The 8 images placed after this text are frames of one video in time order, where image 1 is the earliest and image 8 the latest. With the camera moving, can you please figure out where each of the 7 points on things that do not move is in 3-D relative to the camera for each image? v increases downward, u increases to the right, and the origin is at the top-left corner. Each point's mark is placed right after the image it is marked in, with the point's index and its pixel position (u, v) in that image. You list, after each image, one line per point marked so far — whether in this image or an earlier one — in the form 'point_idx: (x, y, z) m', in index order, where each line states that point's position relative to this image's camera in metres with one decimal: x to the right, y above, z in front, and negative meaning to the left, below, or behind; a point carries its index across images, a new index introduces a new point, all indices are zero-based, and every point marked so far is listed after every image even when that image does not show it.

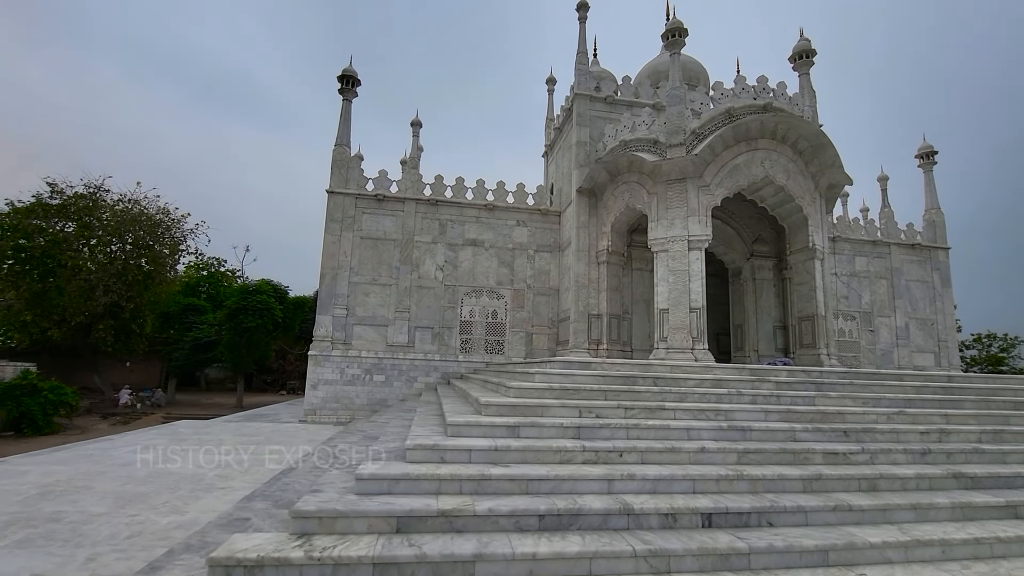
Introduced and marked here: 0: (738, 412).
0: (+2.1, -1.2, +4.5) m
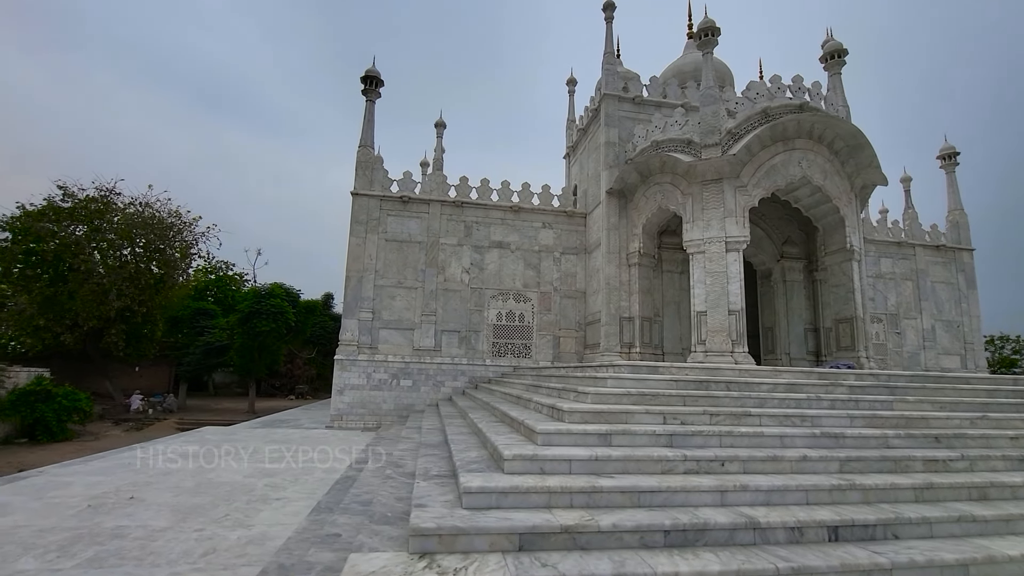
0: (+2.8, -1.2, +4.4) m
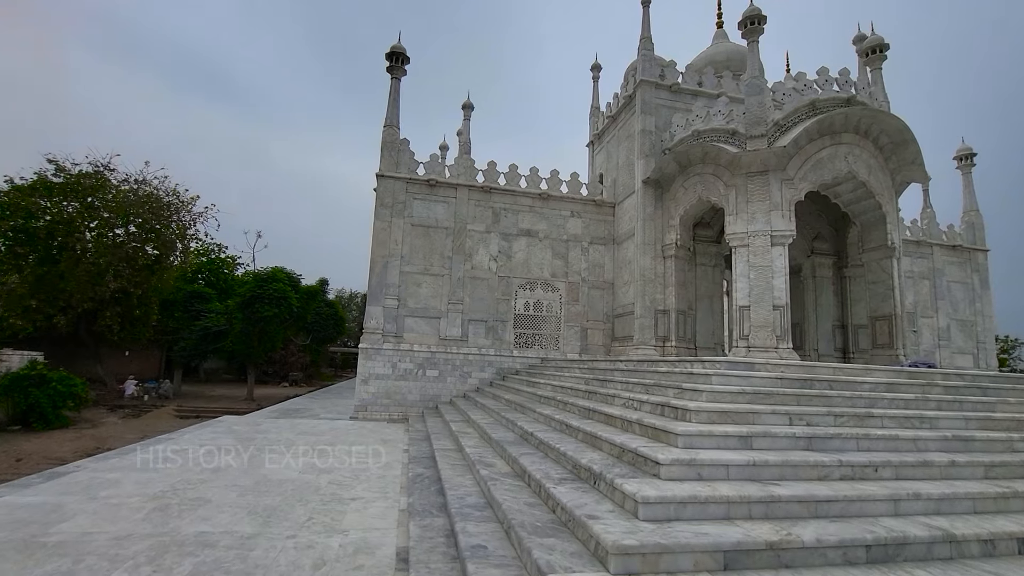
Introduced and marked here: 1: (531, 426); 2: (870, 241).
0: (+3.7, -1.1, +4.2) m
1: (+0.2, -1.5, +5.2) m
2: (+7.4, +1.0, +10.1) m
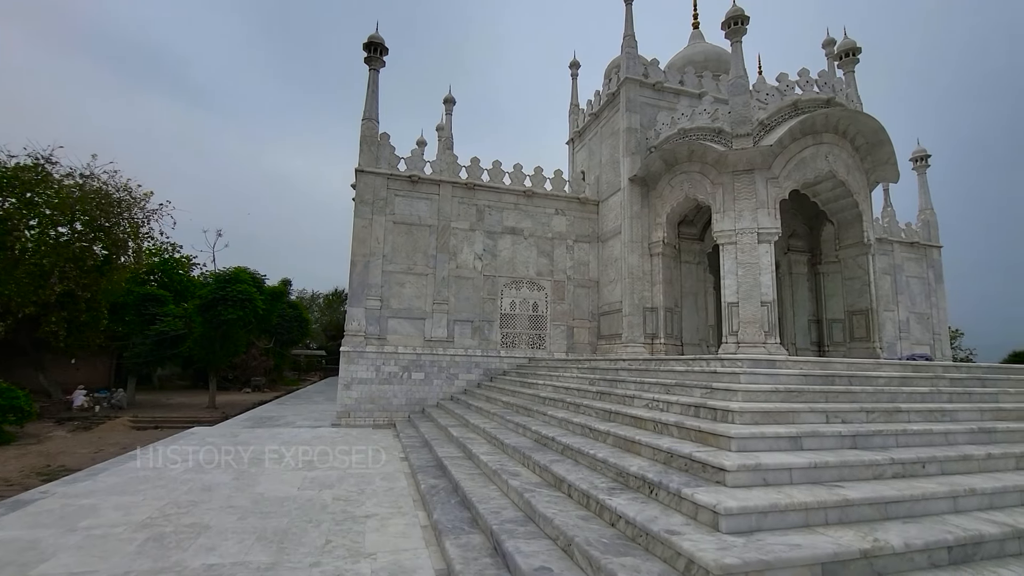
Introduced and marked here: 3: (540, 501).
0: (+3.9, -1.1, +4.3) m
1: (+0.4, -1.5, +5.0) m
2: (+7.1, +1.1, +10.4) m
3: (+0.2, -1.5, +3.5) m
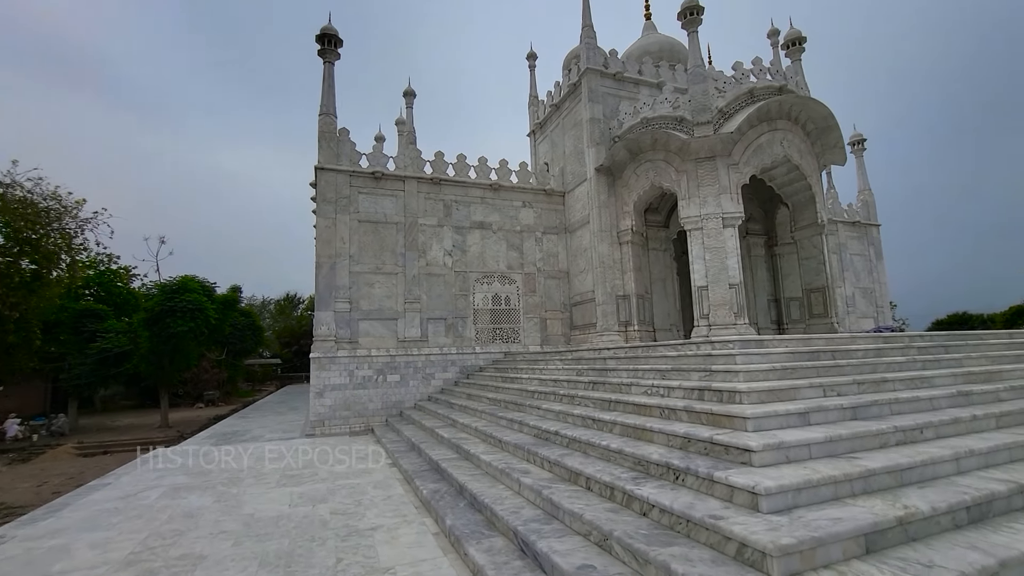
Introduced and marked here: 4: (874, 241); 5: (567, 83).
0: (+4.0, -0.8, +4.6) m
1: (+0.4, -1.4, +5.0) m
2: (+6.4, +1.5, +10.9) m
3: (+0.3, -1.5, +3.4) m
4: (+11.7, +1.5, +15.8) m
5: (+1.3, +4.9, +11.8) m
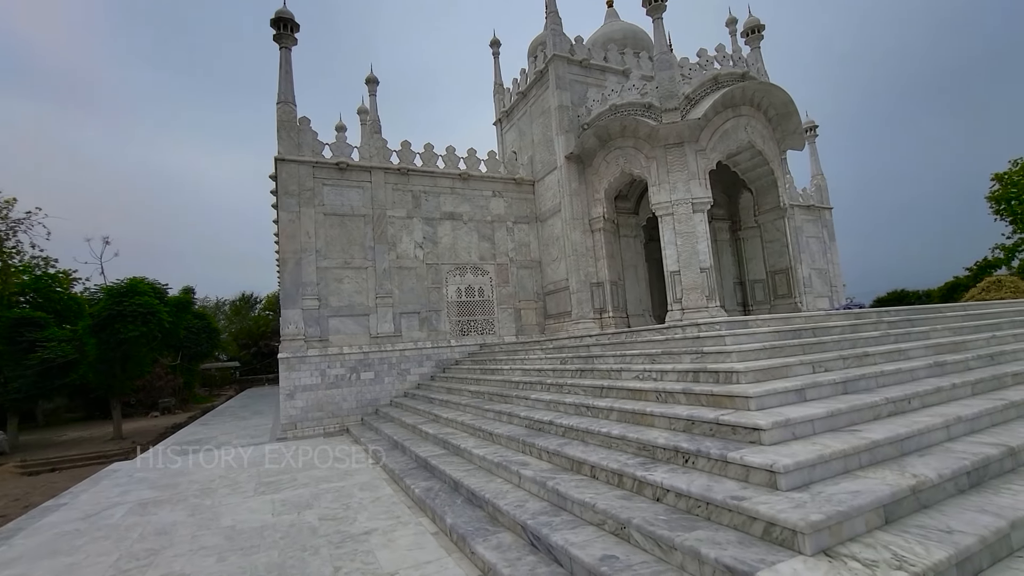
0: (+3.9, -0.6, +4.7) m
1: (+0.3, -1.3, +4.9) m
2: (+5.8, +1.9, +11.2) m
3: (+0.4, -1.4, +3.3) m
4: (+10.6, +2.2, +16.5) m
5: (+0.5, +5.2, +11.7) m
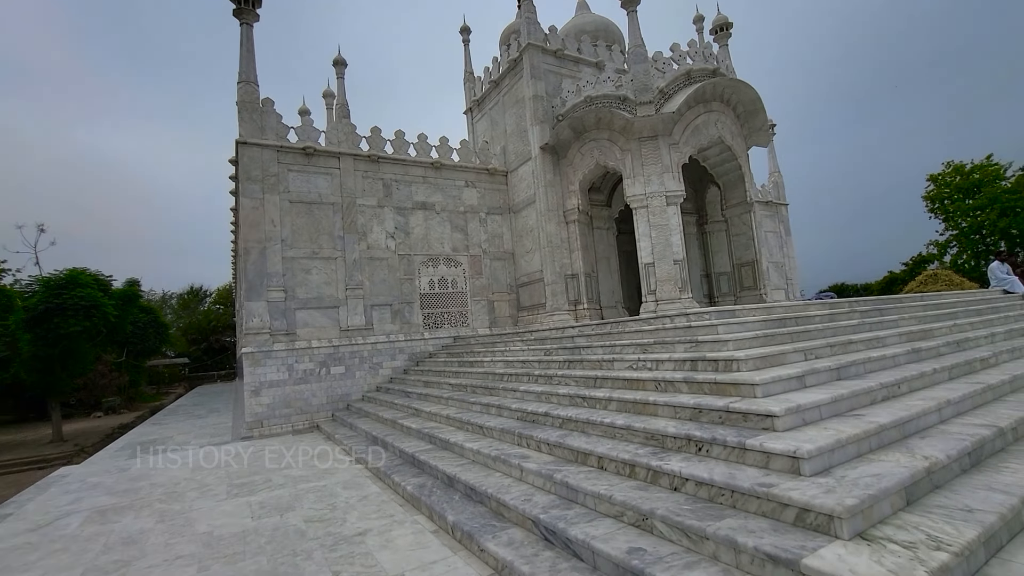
0: (+3.8, -0.5, +5.0) m
1: (+0.2, -1.2, +4.8) m
2: (+5.2, +2.1, +11.5) m
3: (+0.4, -1.3, +3.3) m
4: (+9.6, +2.4, +17.2) m
5: (-0.1, +5.4, +11.5) m
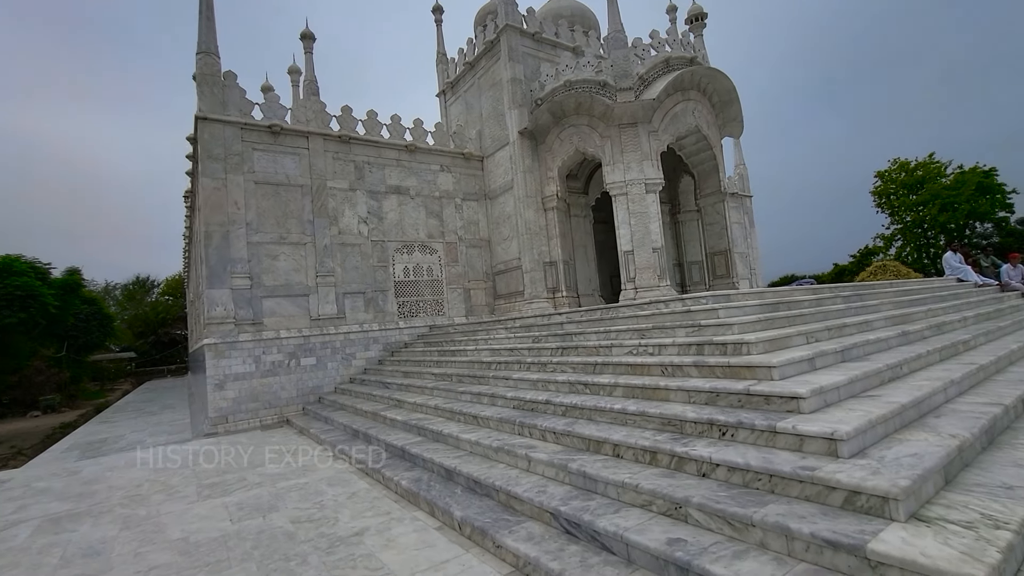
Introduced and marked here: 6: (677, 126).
0: (+3.7, -0.4, +5.0) m
1: (+0.2, -1.0, +4.7) m
2: (+4.6, +2.4, +11.7) m
3: (+0.5, -1.1, +3.1) m
4: (+8.5, +2.8, +17.7) m
5: (-0.7, +5.7, +11.2) m
6: (+3.4, +3.4, +10.2) m
